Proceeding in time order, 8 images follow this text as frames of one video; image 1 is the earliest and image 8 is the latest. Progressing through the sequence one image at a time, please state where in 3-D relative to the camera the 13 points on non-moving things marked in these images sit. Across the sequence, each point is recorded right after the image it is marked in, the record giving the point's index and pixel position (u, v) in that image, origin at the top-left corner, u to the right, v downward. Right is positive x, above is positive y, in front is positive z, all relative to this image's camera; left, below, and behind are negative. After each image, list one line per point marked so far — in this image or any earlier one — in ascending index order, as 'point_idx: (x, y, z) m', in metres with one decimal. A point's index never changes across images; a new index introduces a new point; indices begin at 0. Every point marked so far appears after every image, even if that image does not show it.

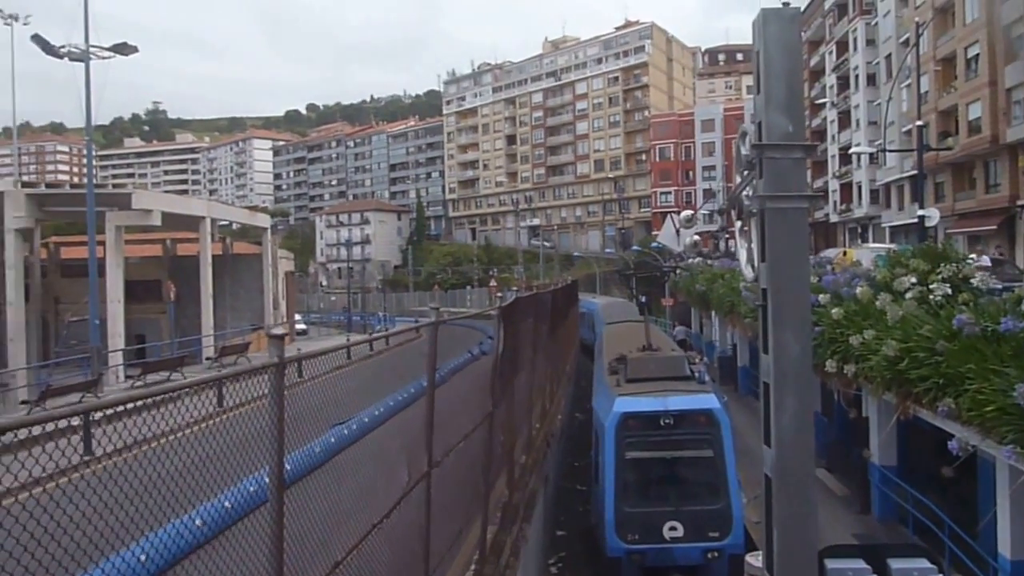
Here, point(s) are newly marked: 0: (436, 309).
0: (-1.0, -0.3, +10.3) m
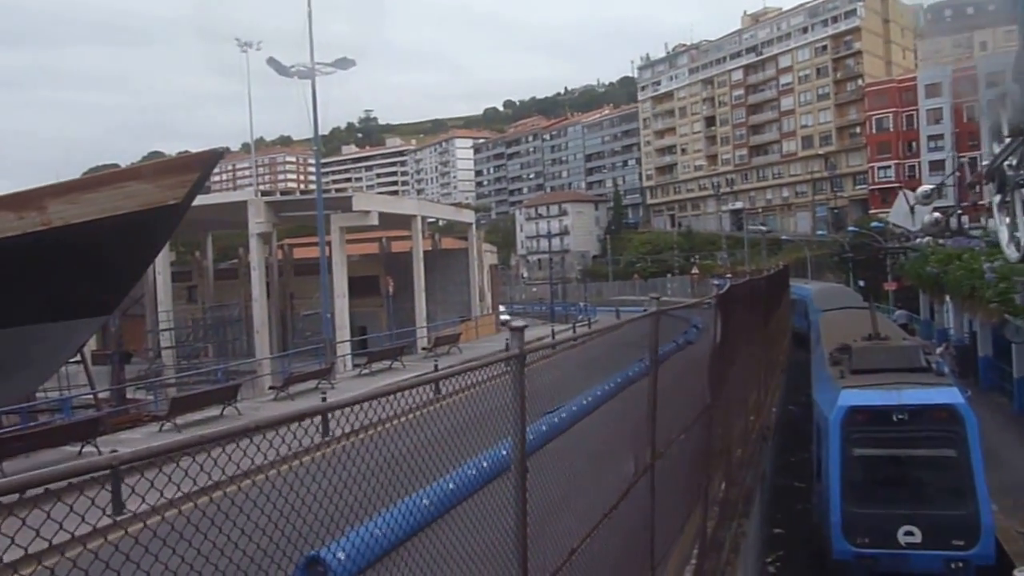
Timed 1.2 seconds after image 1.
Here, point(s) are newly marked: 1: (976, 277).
0: (+2.0, -0.1, +10.2) m
1: (+12.2, +0.3, +19.5) m
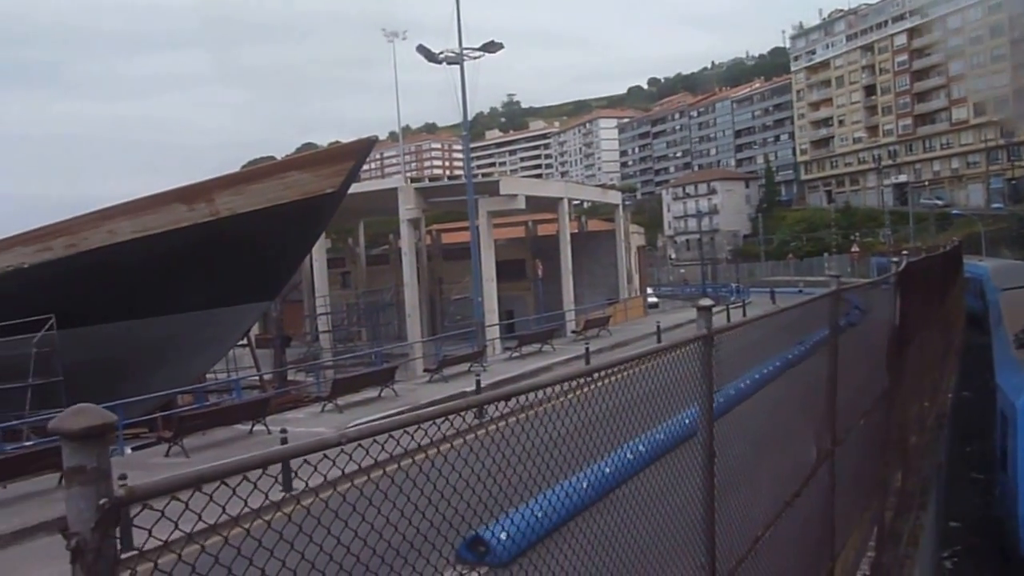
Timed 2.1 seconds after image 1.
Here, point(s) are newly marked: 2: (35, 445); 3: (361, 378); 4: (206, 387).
0: (+4.2, +0.2, +9.6) m
1: (+15.5, +0.9, +17.7) m
2: (-7.5, -2.4, +11.5) m
3: (-2.6, -1.6, +12.7) m
4: (-5.0, -1.6, +12.0) m
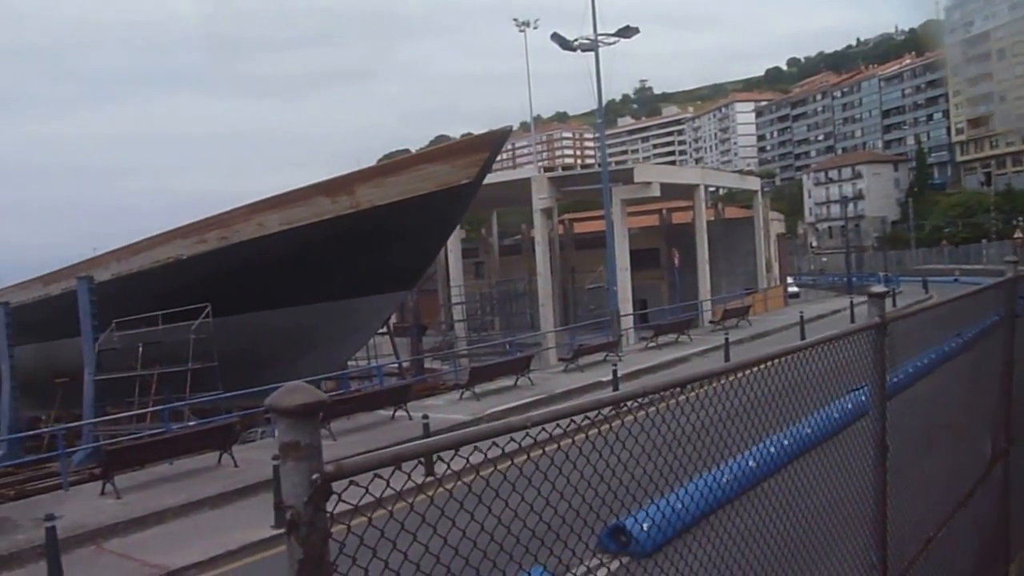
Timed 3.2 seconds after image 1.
0: (+6.2, +0.3, +9.0) m
1: (+18.3, +1.1, +15.8) m
2: (-5.2, -2.3, +12.2) m
3: (-0.2, -1.4, +12.9) m
4: (-2.7, -1.4, +12.4) m
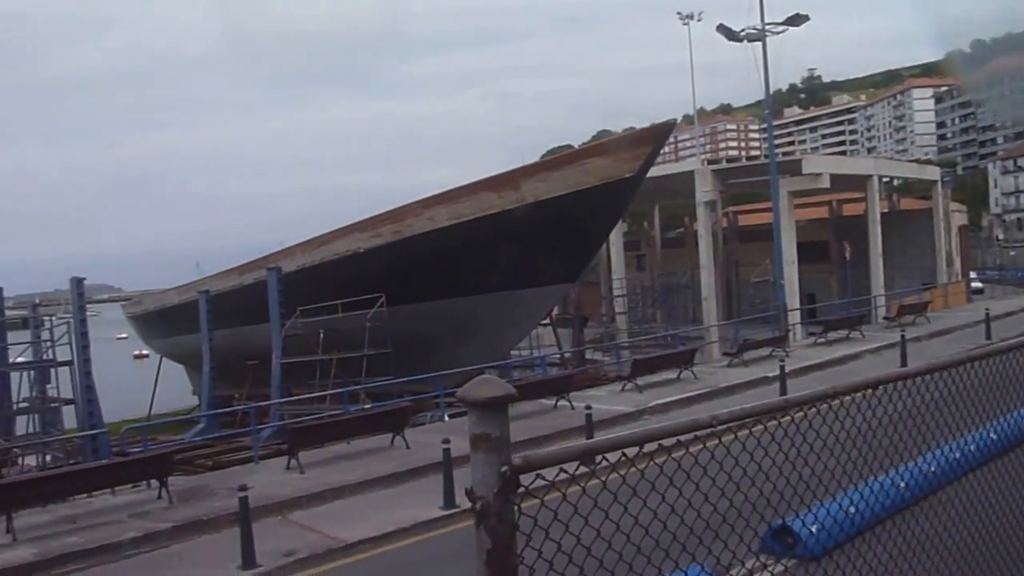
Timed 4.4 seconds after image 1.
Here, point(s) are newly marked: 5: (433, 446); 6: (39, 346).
0: (+8.5, +0.4, +8.2) m
1: (+21.4, +1.1, +13.3) m
2: (-2.4, -2.1, +12.9) m
3: (+2.6, -1.3, +12.9) m
4: (0.0, -1.3, +12.7) m
5: (-1.4, -3.0, +14.0) m
6: (-7.5, -0.9, +11.6) m
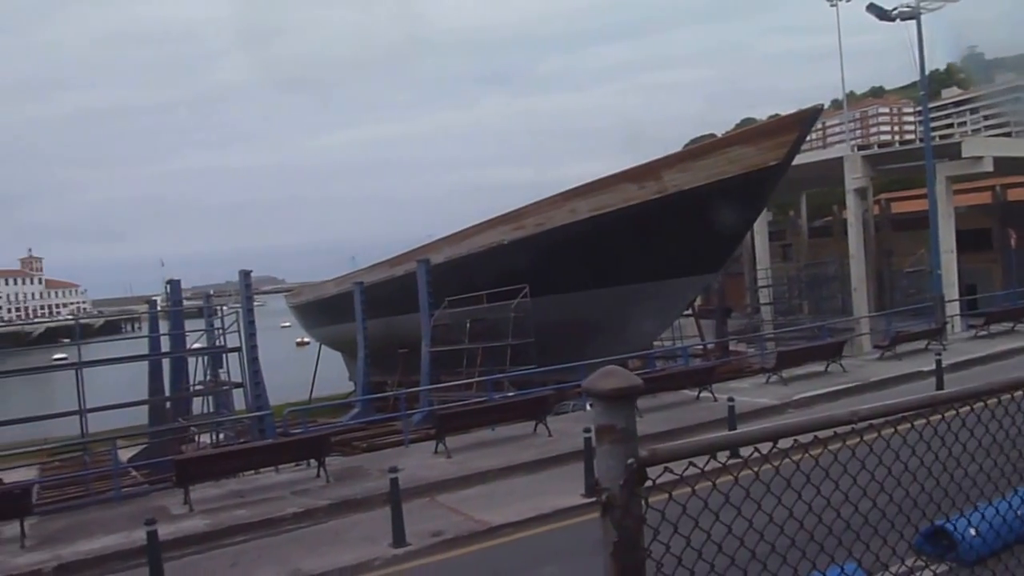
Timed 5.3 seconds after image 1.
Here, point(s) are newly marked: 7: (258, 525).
0: (+10.3, +0.6, +7.2) m
1: (+23.7, +1.3, +10.6) m
2: (+0.1, -1.9, +13.2) m
3: (+5.0, -1.1, +12.6) m
4: (+2.5, -1.1, +12.7) m
5: (+1.2, -2.9, +14.1) m
6: (-5.2, -0.8, +12.5) m
7: (-4.0, -3.8, +11.6) m
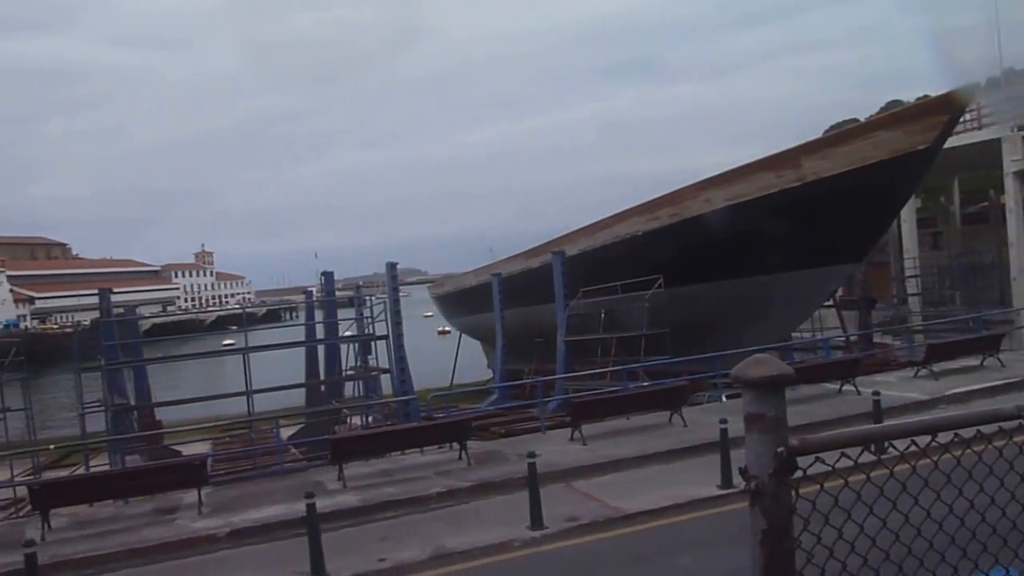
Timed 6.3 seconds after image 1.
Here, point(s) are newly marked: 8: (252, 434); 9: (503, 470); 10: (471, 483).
0: (+11.8, +0.8, +5.9) m
1: (+25.6, +1.5, +7.4) m
2: (+2.5, -1.8, +13.3) m
3: (+7.3, -0.9, +12.0) m
4: (+4.8, -1.0, +12.5) m
5: (+3.8, -2.7, +14.1) m
6: (-2.8, -0.6, +13.4) m
7: (-1.8, -3.6, +12.3) m
8: (-4.8, -2.7, +13.6) m
9: (-0.2, -3.3, +13.1) m
10: (-0.7, -3.4, +12.7) m
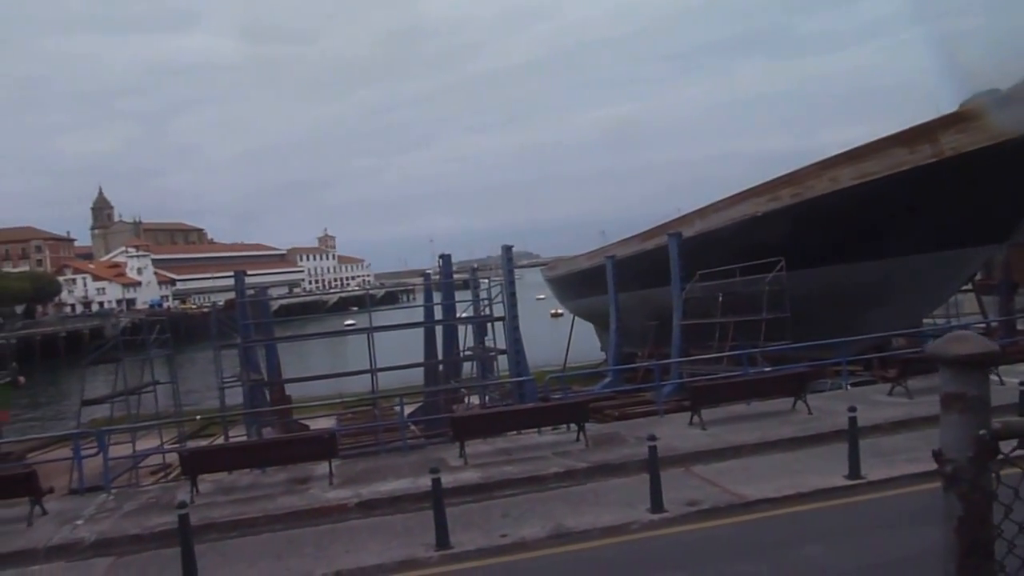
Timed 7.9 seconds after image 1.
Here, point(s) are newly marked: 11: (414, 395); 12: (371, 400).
0: (+12.9, +0.8, +4.6) m
1: (+26.8, +1.5, +4.4) m
2: (+4.6, -1.5, +13.1) m
3: (+9.2, -0.7, +11.1) m
4: (+6.8, -0.7, +12.0) m
5: (+5.9, -2.4, +13.7) m
6: (-0.6, -0.3, +13.7) m
7: (+0.2, -3.3, +12.6) m
8: (-2.7, -2.4, +14.2) m
9: (+1.9, -3.0, +13.2) m
10: (+1.3, -3.1, +12.9) m
11: (-1.9, -2.0, +13.9) m
12: (-2.7, -2.1, +14.0) m
